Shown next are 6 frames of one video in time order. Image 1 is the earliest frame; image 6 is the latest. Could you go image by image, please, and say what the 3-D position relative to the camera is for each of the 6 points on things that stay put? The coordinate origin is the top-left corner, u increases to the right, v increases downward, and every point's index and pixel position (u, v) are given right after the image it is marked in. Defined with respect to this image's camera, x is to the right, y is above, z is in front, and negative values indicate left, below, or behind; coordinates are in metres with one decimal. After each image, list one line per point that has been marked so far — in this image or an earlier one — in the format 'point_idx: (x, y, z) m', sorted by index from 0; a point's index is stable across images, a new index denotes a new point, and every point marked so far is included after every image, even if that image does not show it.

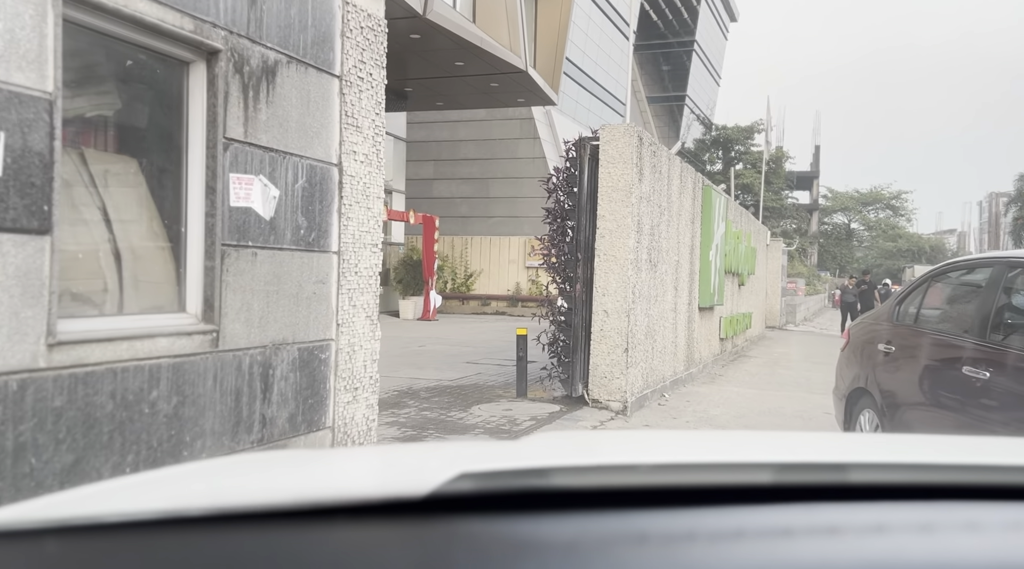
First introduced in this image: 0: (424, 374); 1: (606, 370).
0: (-1.0, -1.0, +10.5) m
1: (+0.8, -0.8, +8.4) m
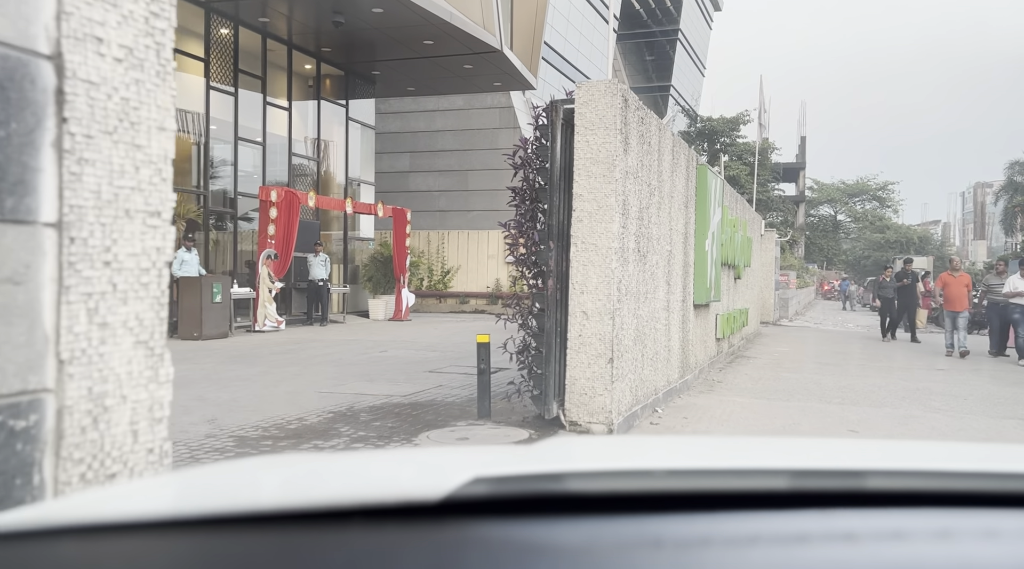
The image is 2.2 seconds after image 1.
0: (-1.3, -1.0, +8.9) m
1: (+0.5, -0.7, +6.8) m
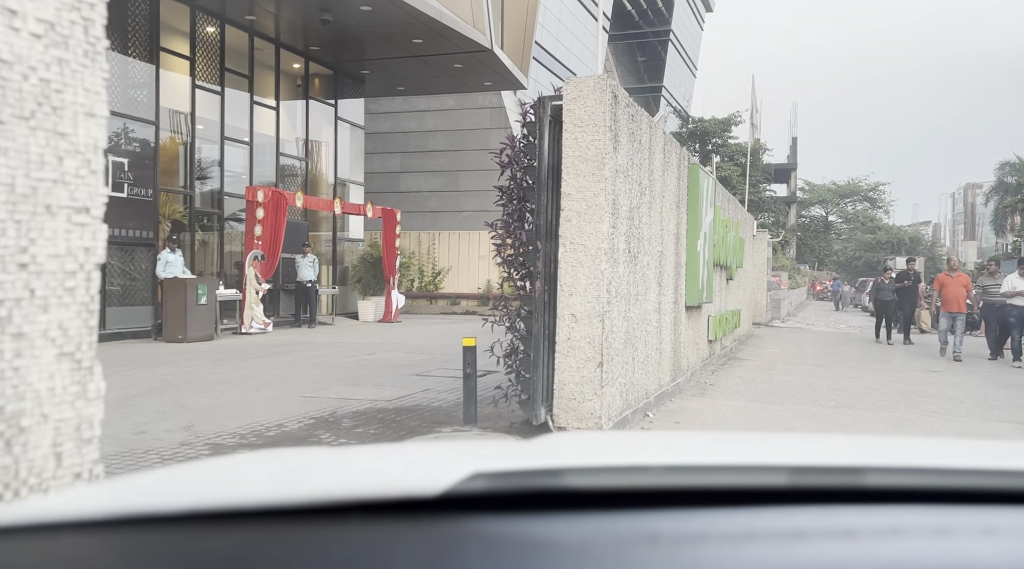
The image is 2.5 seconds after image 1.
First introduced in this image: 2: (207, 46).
0: (-1.4, -1.0, +8.7) m
1: (+0.5, -0.8, +6.6) m
2: (-5.8, +4.5, +17.7) m
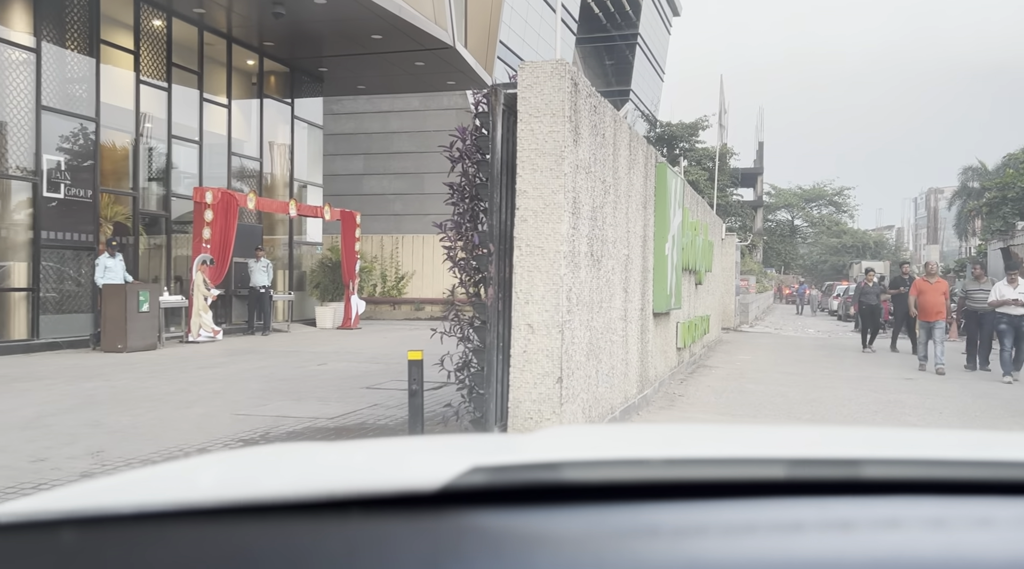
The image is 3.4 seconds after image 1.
0: (-1.8, -1.1, +8.0) m
1: (+0.1, -0.8, +6.0) m
2: (-6.5, +4.4, +16.8) m
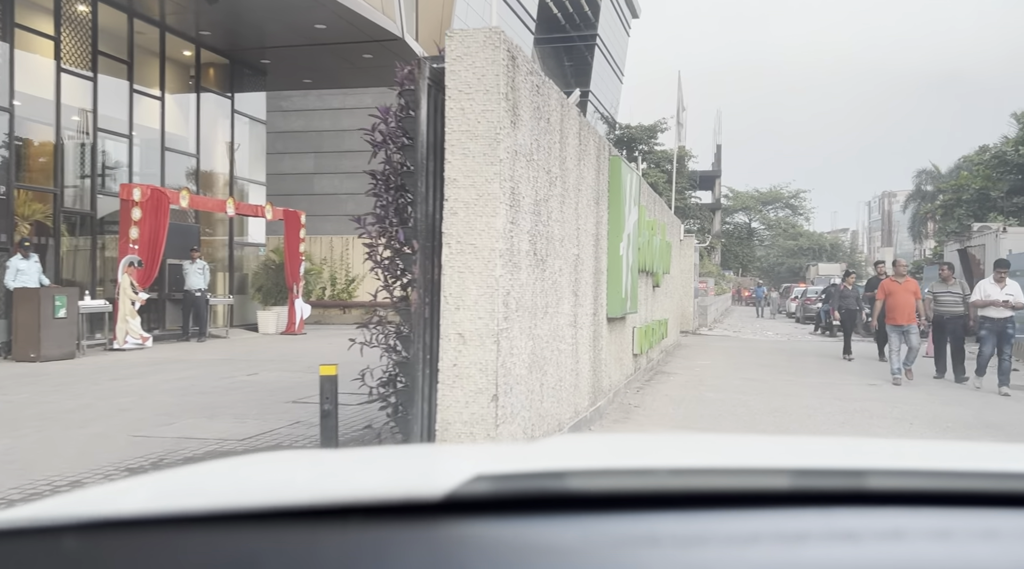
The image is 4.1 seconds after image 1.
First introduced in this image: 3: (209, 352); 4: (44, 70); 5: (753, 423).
0: (-2.3, -1.1, +7.1) m
1: (-0.3, -0.8, +5.2) m
2: (-7.4, +4.4, +15.8) m
3: (-4.9, -1.1, +15.0) m
4: (-7.6, +3.5, +15.0) m
5: (+2.3, -1.3, +8.8) m
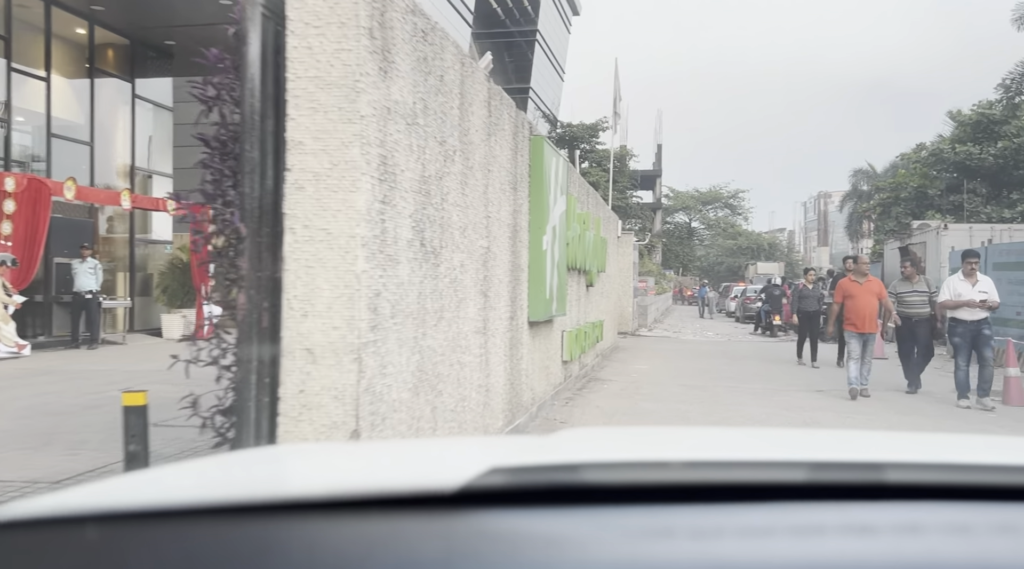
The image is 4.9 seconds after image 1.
0: (-3.0, -1.1, +5.7) m
1: (-0.8, -0.8, +3.9) m
2: (-8.6, +4.3, +14.0) m
3: (-6.0, -1.1, +13.4) m
4: (-8.7, +3.5, +13.3) m
5: (+1.5, -1.3, +7.6) m
